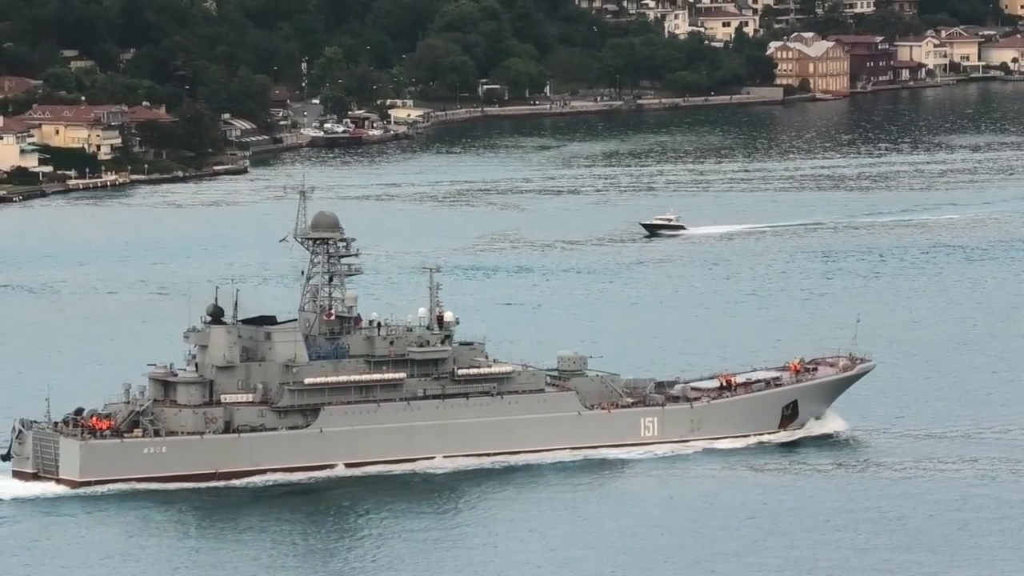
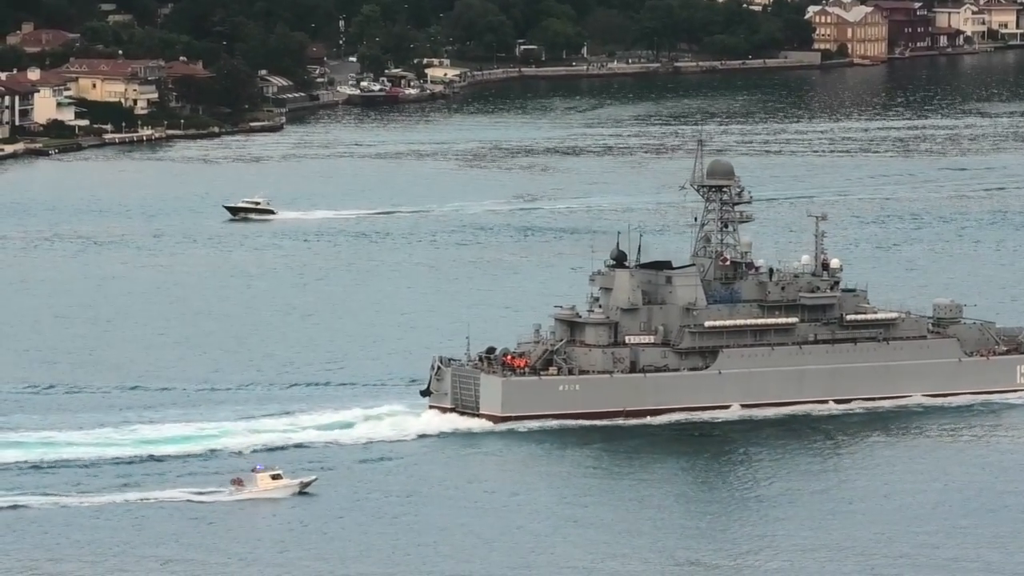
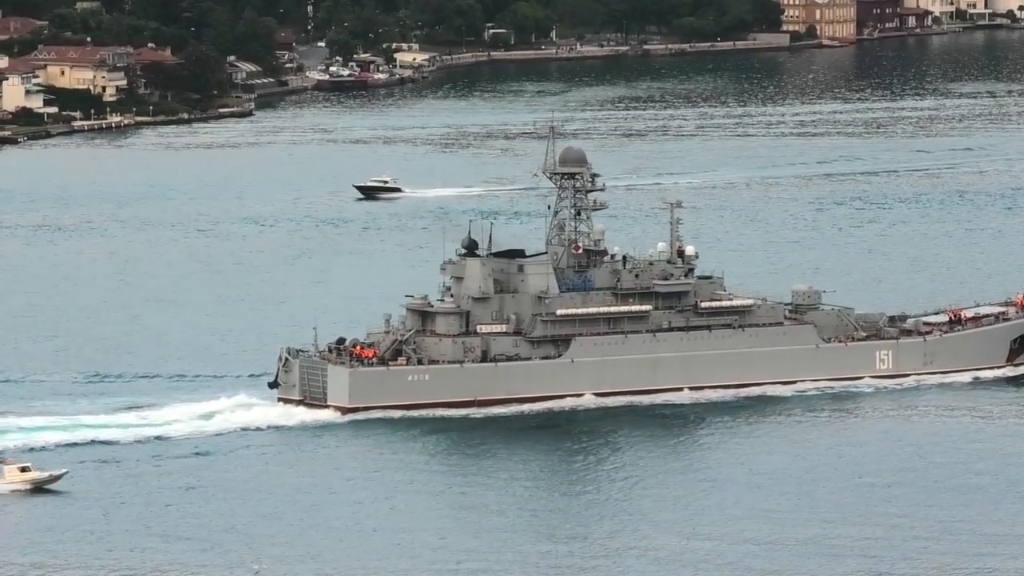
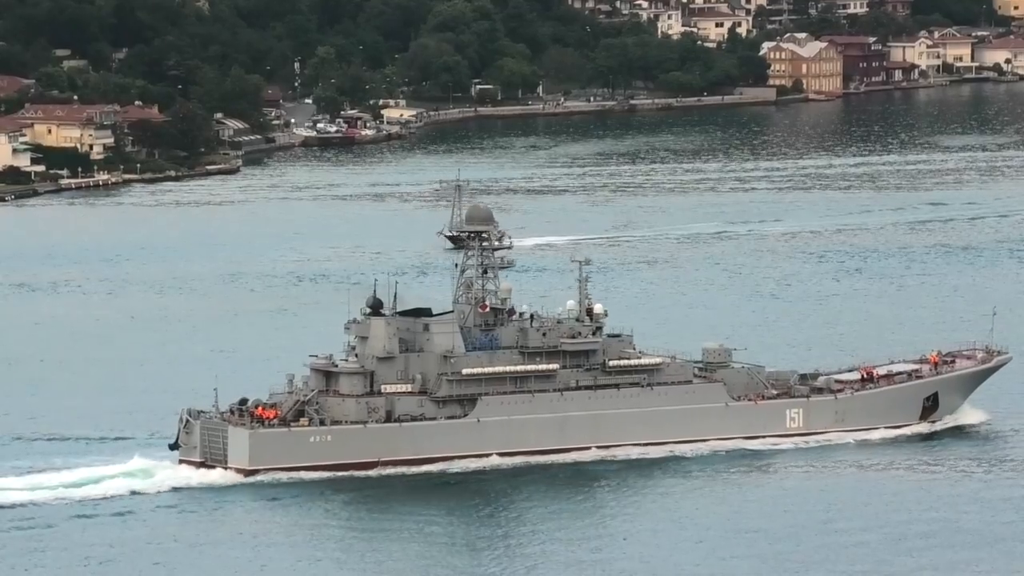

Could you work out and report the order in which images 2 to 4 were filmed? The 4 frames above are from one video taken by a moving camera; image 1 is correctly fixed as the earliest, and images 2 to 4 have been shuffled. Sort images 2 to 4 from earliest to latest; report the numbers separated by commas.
4, 3, 2
